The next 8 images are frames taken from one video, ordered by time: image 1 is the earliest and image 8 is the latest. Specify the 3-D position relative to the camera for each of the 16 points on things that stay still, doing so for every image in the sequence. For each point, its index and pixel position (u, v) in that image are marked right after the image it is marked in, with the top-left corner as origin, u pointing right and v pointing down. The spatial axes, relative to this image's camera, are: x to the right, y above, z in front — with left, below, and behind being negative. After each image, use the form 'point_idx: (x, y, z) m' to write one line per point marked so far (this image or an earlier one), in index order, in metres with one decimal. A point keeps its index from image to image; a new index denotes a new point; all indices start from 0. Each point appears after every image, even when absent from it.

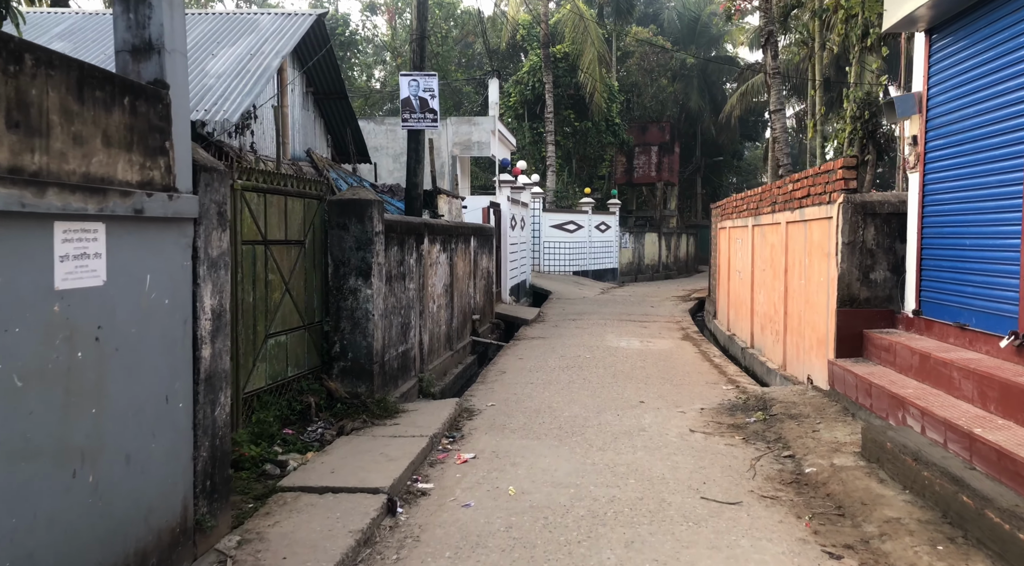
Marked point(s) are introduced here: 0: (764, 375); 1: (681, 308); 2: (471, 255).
0: (+2.8, -1.0, +10.0) m
1: (+3.5, -0.5, +18.3) m
2: (-0.6, +0.4, +12.7) m
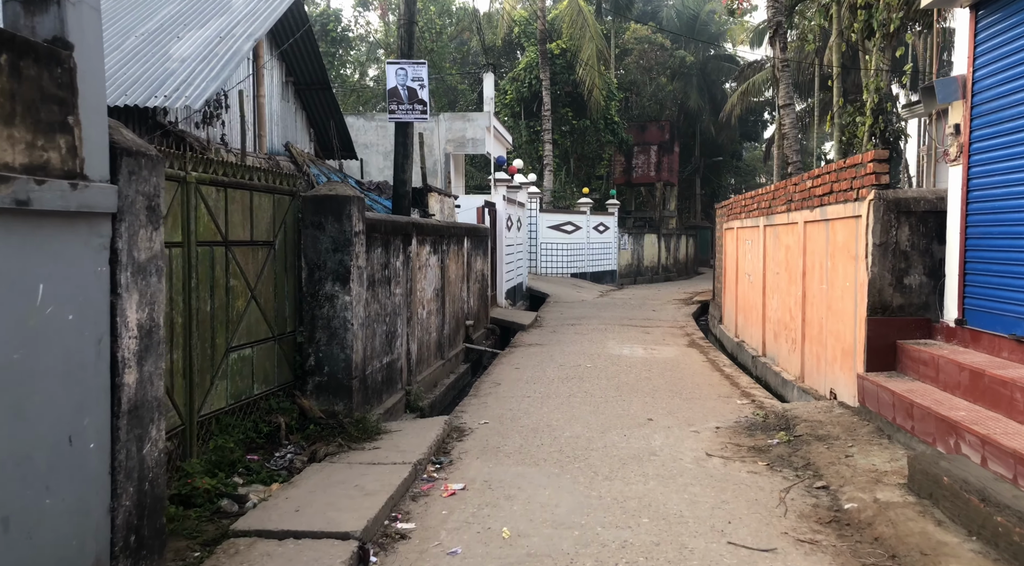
0: (+2.8, -1.1, +9.2) m
1: (+3.4, -0.6, +17.6) m
2: (-0.6, +0.4, +12.0) m
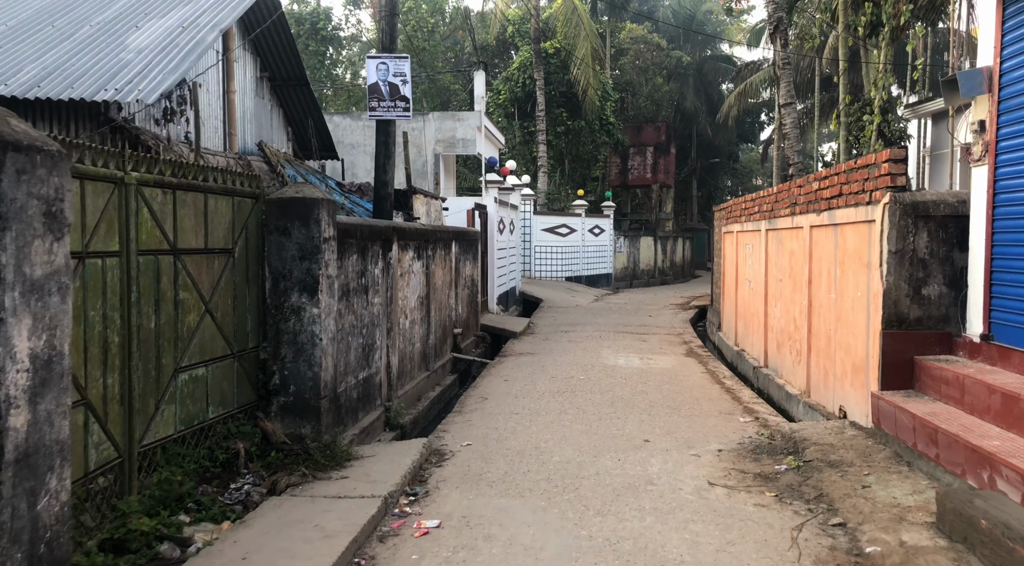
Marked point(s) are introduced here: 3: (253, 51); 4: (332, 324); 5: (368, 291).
0: (+2.7, -1.2, +8.7) m
1: (+3.2, -0.7, +17.1) m
2: (-0.8, +0.3, +11.5) m
3: (-2.9, +2.6, +9.8) m
4: (-1.2, -0.3, +6.1) m
5: (-1.2, -0.1, +7.4) m
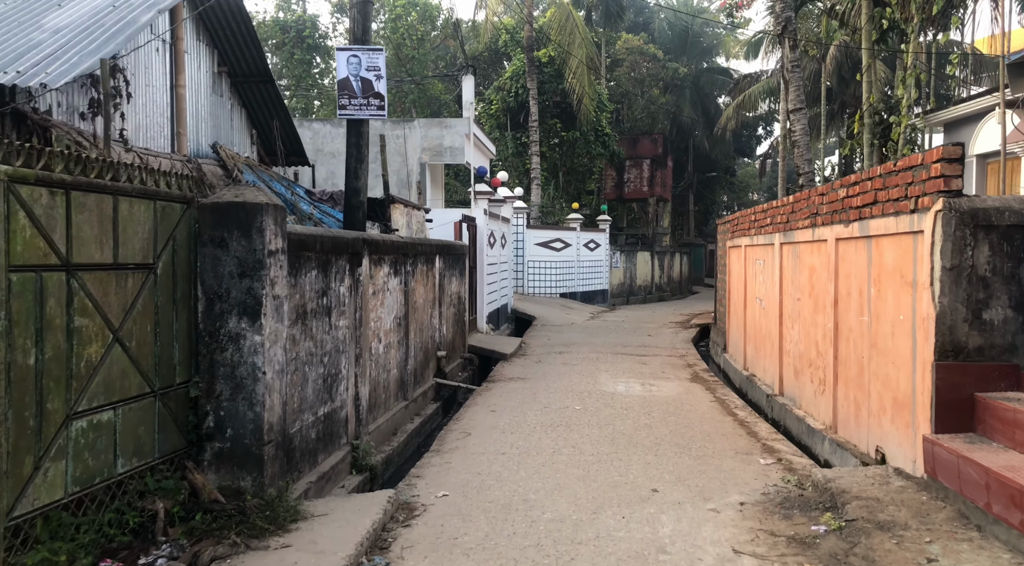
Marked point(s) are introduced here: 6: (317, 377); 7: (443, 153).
0: (+2.5, -1.3, +7.7) m
1: (+3.1, -1.0, +16.1) m
2: (-0.9, +0.1, +10.5) m
3: (-3.0, +2.4, +8.8) m
4: (-1.3, -0.4, +5.1) m
5: (-1.3, -0.2, +6.4) m
6: (-1.3, -0.6, +6.1) m
7: (-1.3, +2.4, +16.4) m
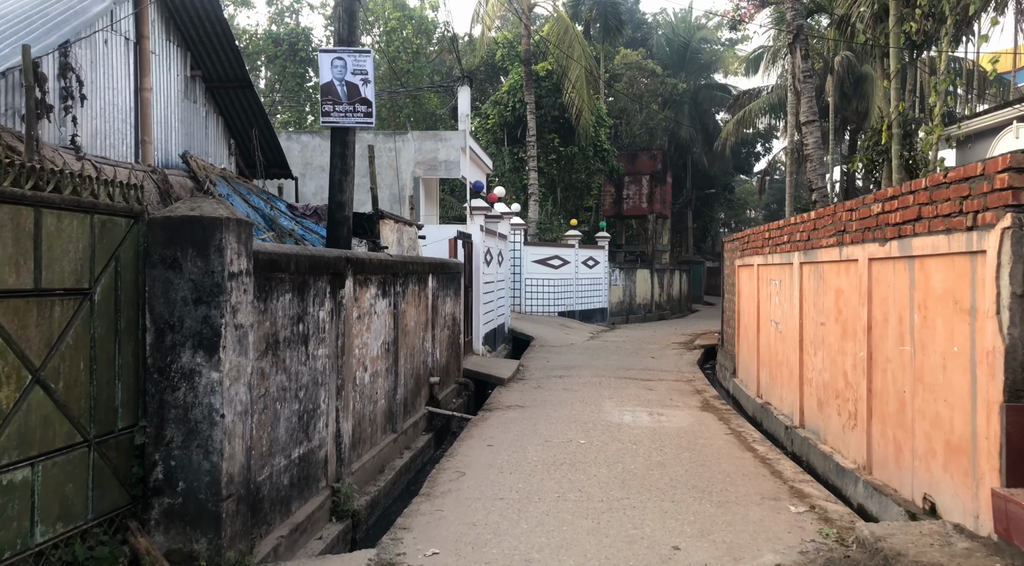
0: (+2.5, -1.5, +7.0) m
1: (+3.0, -1.3, +15.4) m
2: (-0.9, -0.2, +9.8) m
3: (-3.0, +2.2, +8.2) m
4: (-1.3, -0.5, +4.4) m
5: (-1.3, -0.4, +5.7) m
6: (-1.3, -0.8, +5.4) m
7: (-1.3, +2.1, +15.8) m
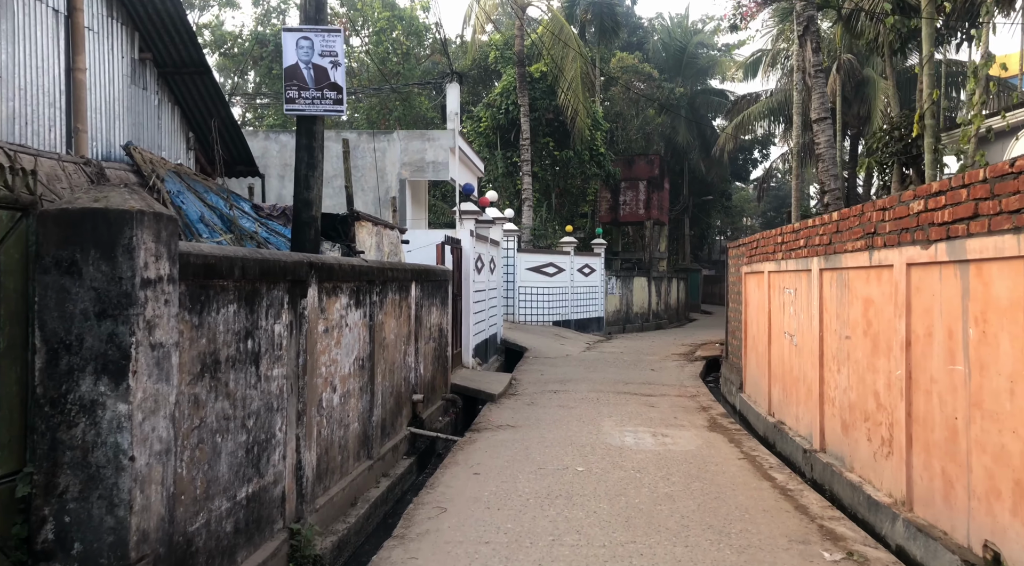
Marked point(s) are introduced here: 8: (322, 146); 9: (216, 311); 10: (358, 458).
0: (+2.4, -1.6, +6.2) m
1: (+2.9, -1.5, +14.6) m
2: (-1.0, -0.3, +9.0) m
3: (-3.1, +2.1, +7.4) m
4: (-1.4, -0.6, +3.5) m
5: (-1.4, -0.4, +4.9) m
6: (-1.4, -0.8, +4.5) m
7: (-1.4, +1.9, +15.0) m
8: (-1.4, +1.0, +6.6) m
9: (-1.4, -0.1, +4.3) m
10: (-1.2, -1.3, +6.8) m
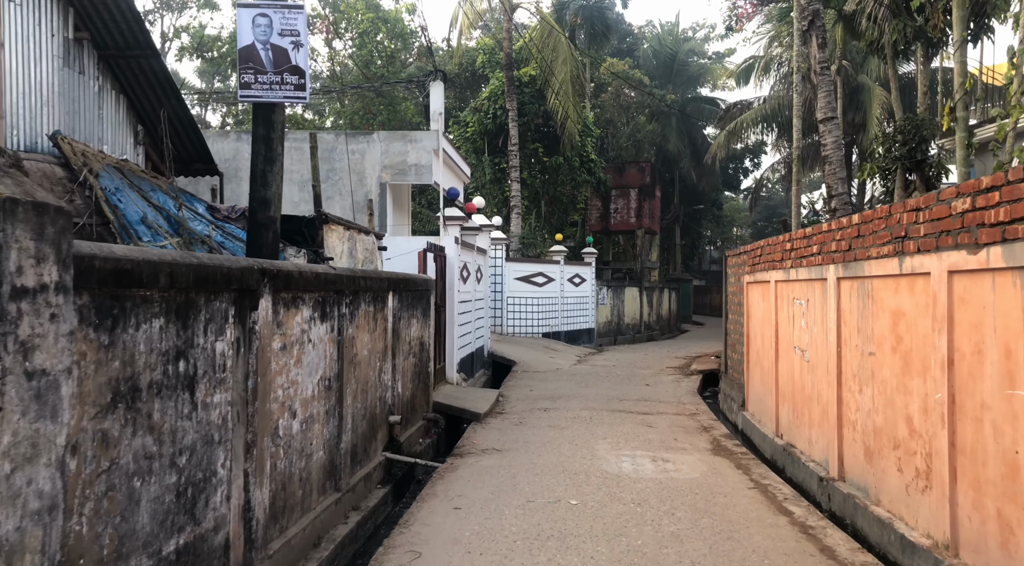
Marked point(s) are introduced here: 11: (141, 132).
0: (+2.4, -1.6, +5.5) m
1: (+2.7, -1.6, +13.9) m
2: (-1.1, -0.3, +8.2) m
3: (-3.2, +2.0, +6.6) m
4: (-1.4, -0.6, +2.8) m
5: (-1.4, -0.5, +4.1) m
6: (-1.5, -0.9, +3.7) m
7: (-1.6, +1.7, +14.2) m
8: (-1.5, +0.9, +5.8) m
9: (-1.5, -0.2, +3.5) m
10: (-1.3, -1.4, +6.1) m
11: (-3.2, +1.3, +8.1) m
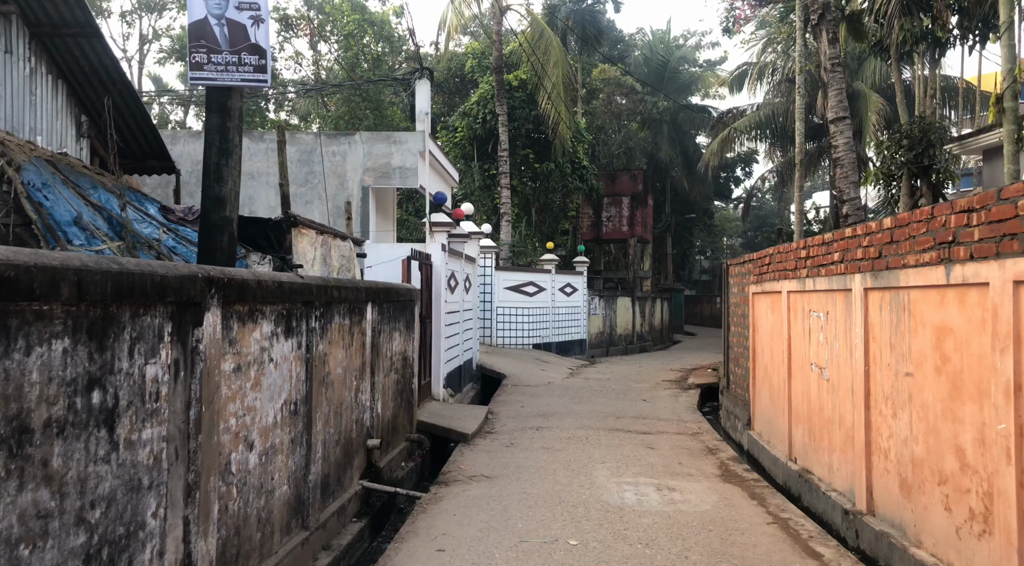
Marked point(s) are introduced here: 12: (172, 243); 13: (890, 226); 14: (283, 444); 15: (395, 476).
0: (+2.3, -1.7, +4.7) m
1: (+2.5, -1.8, +13.2) m
2: (-1.2, -0.4, +7.4) m
3: (-3.3, +2.0, +5.8) m
4: (-1.4, -0.6, +2.0) m
5: (-1.5, -0.5, +3.3) m
6: (-1.5, -0.9, +3.0) m
7: (-1.8, +1.6, +13.5) m
8: (-1.5, +0.9, +5.1) m
9: (-1.5, -0.2, +2.8) m
10: (-1.3, -1.5, +5.3) m
11: (-3.3, +1.2, +7.4) m
12: (-2.5, +0.3, +6.7) m
13: (+2.5, +0.4, +5.9) m
14: (-1.4, -0.9, +5.3) m
15: (-1.0, -1.7, +8.0) m
